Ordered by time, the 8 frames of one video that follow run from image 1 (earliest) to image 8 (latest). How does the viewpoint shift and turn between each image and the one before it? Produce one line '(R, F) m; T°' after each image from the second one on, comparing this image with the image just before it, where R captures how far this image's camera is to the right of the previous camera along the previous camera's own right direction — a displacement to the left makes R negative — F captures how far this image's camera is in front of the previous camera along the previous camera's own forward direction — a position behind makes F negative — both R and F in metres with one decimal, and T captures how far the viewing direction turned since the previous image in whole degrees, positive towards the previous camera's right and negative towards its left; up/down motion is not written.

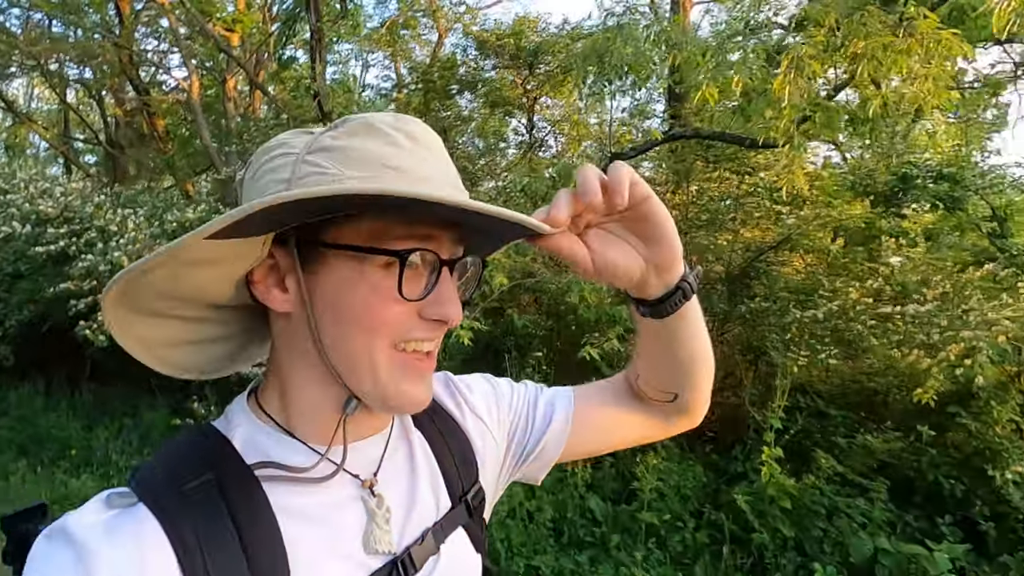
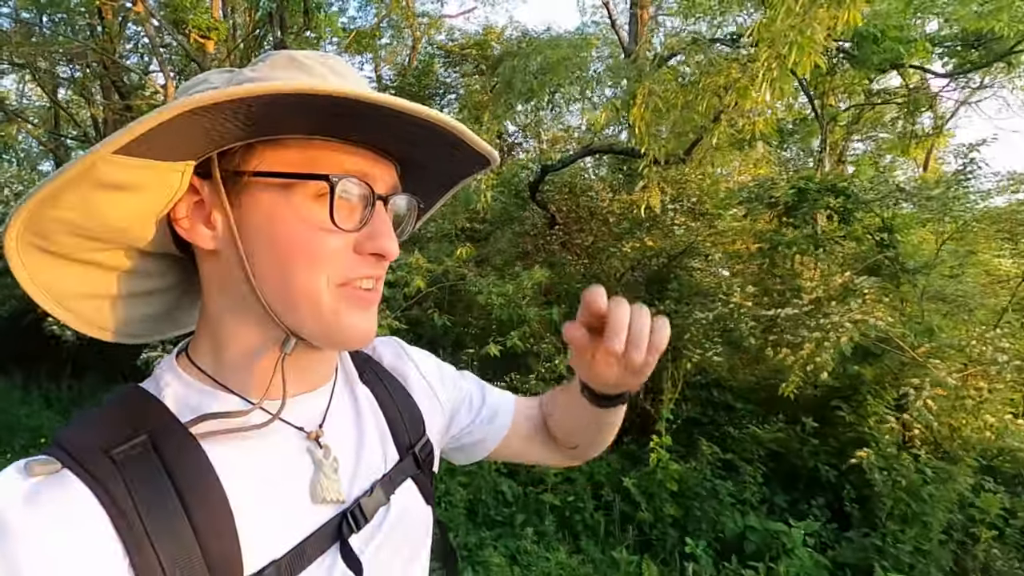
(+0.7, -0.4) m; 0°
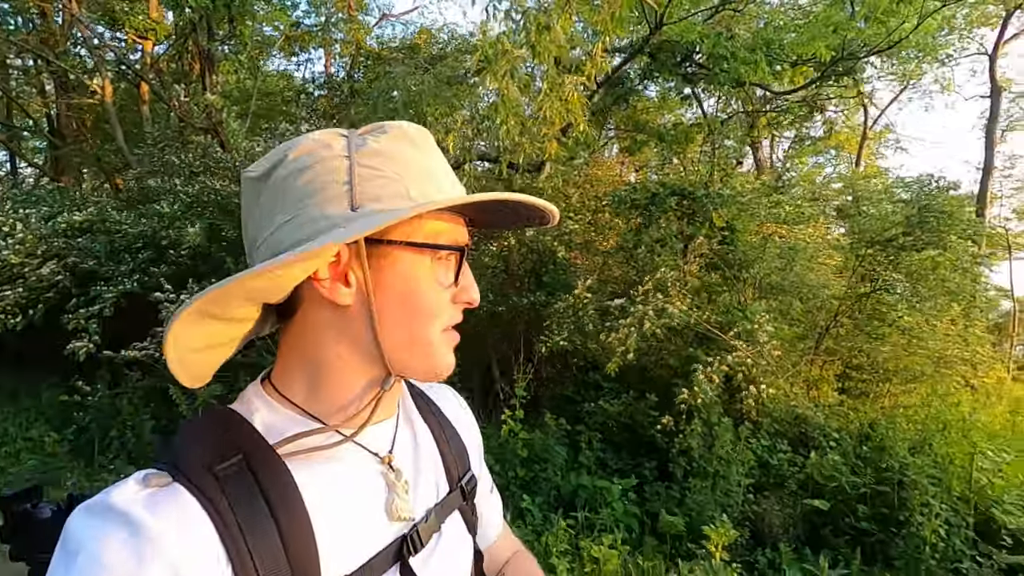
(+1.0, -0.7) m; +2°
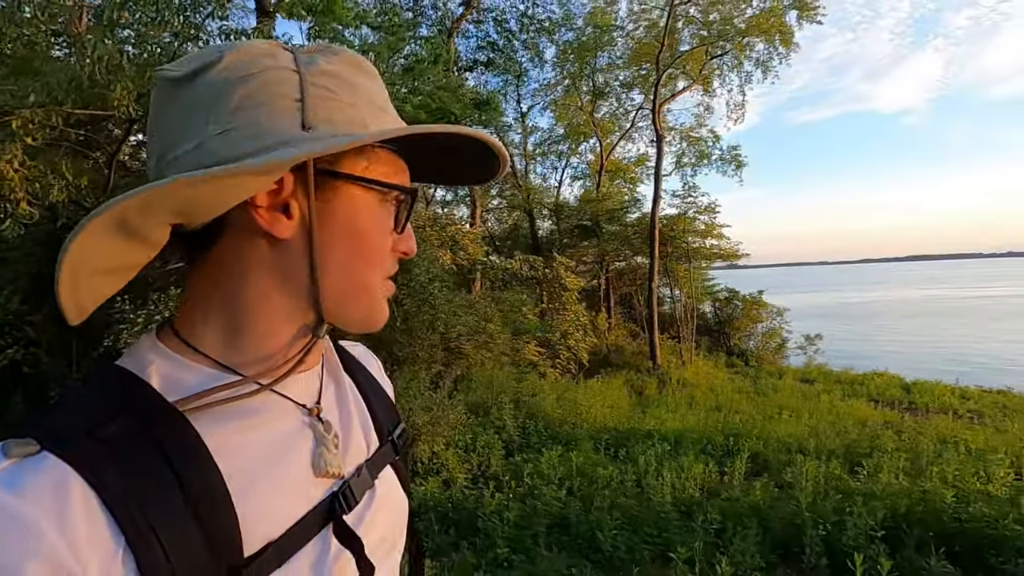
(+4.0, -2.7) m; +12°
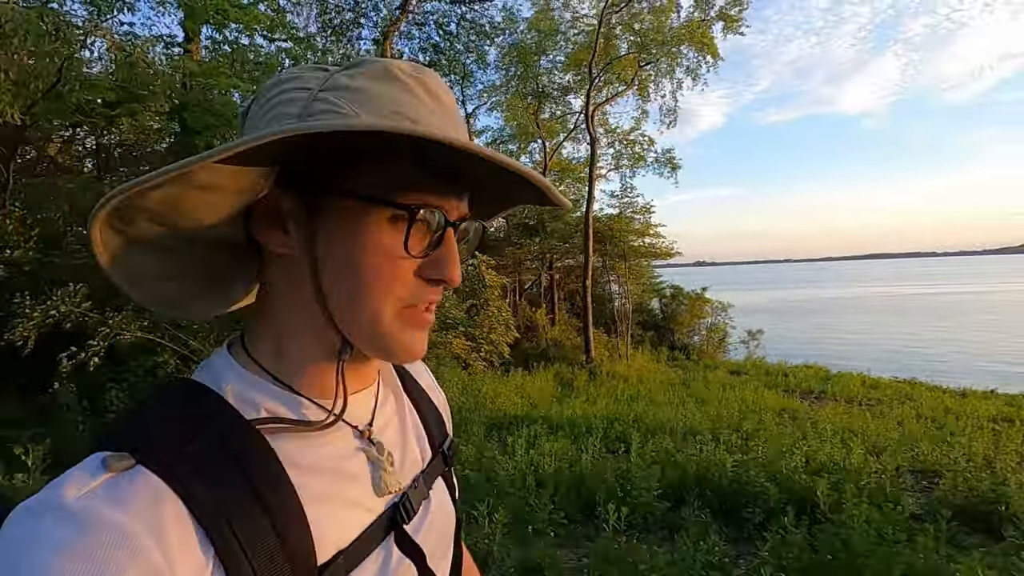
(+1.2, -0.7) m; +3°
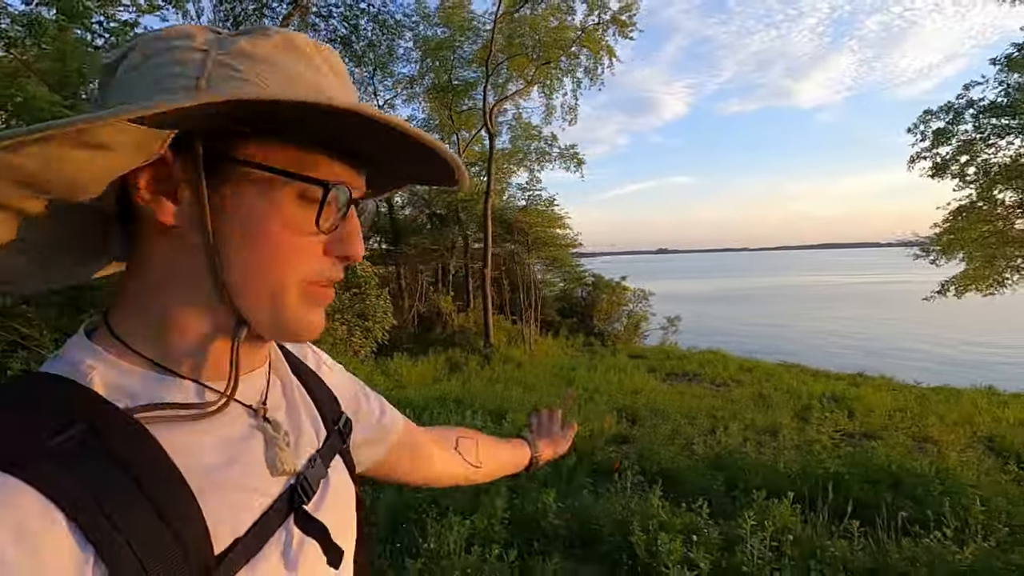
(+2.4, -1.1) m; +4°
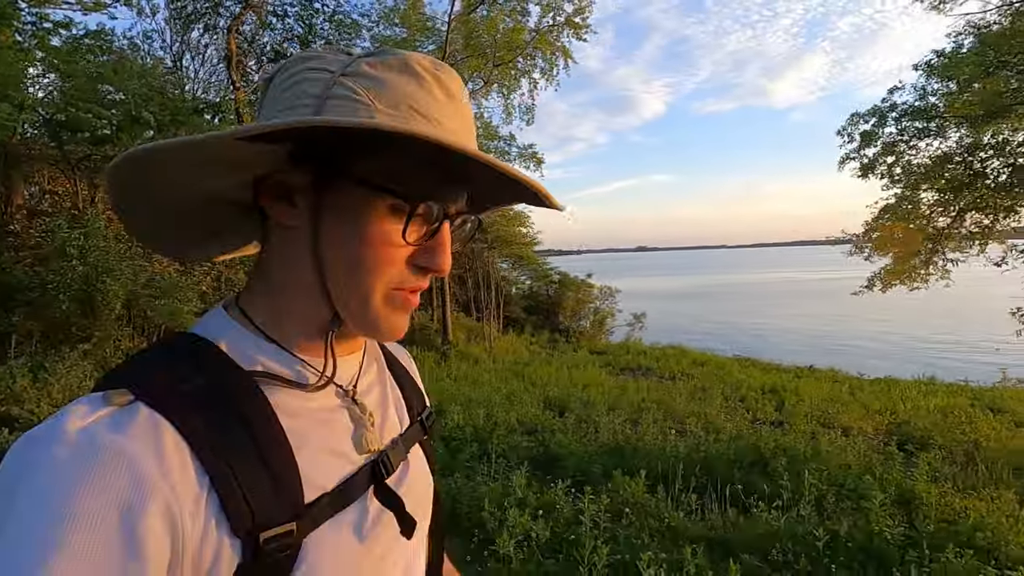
(+0.9, -0.3) m; +2°
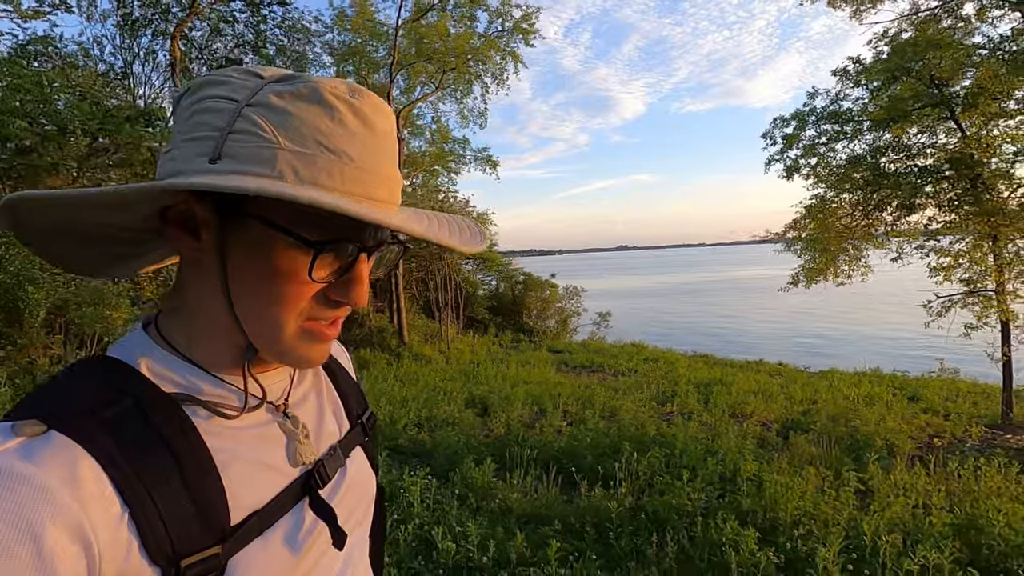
(+1.2, -0.4) m; +2°
